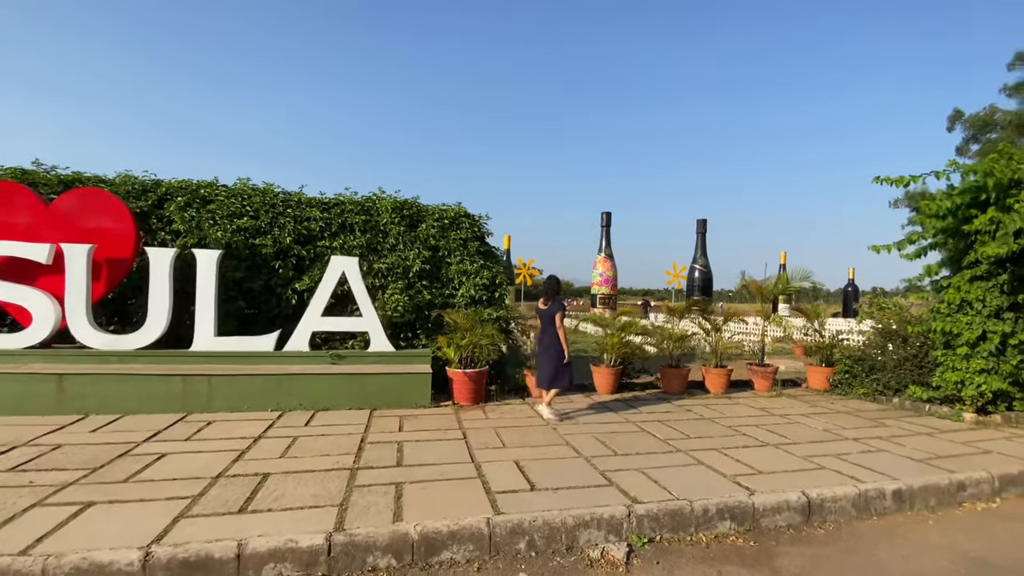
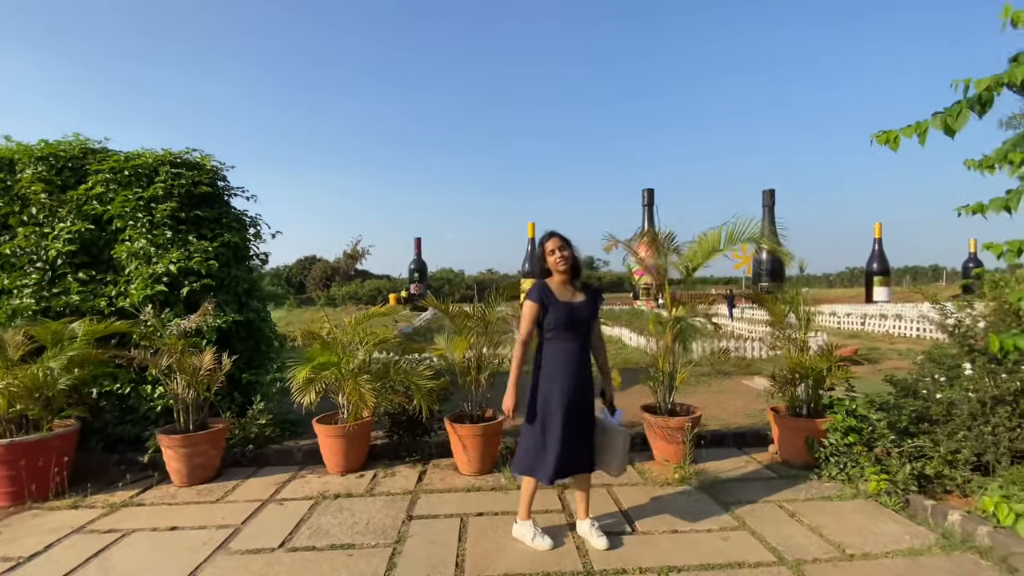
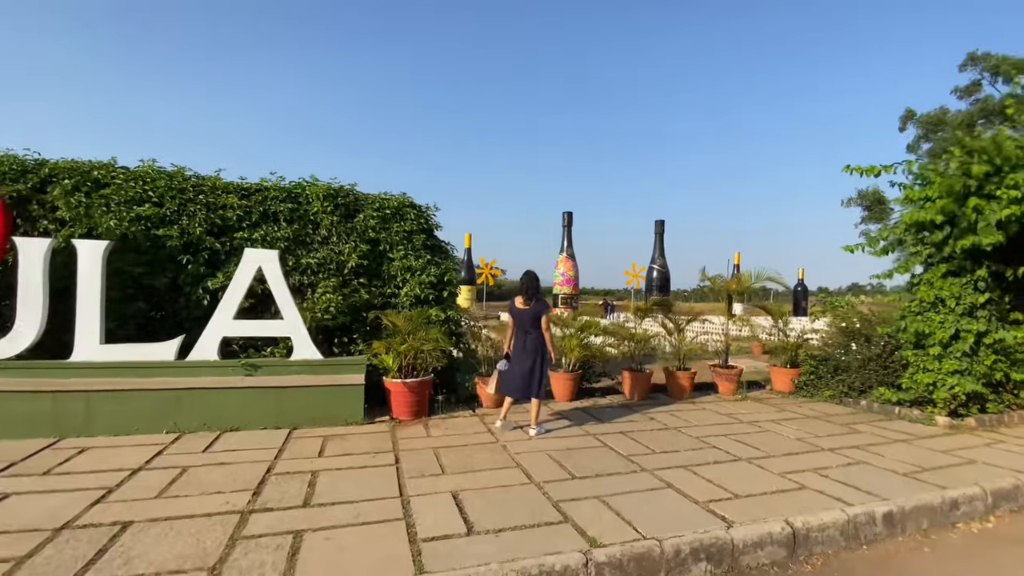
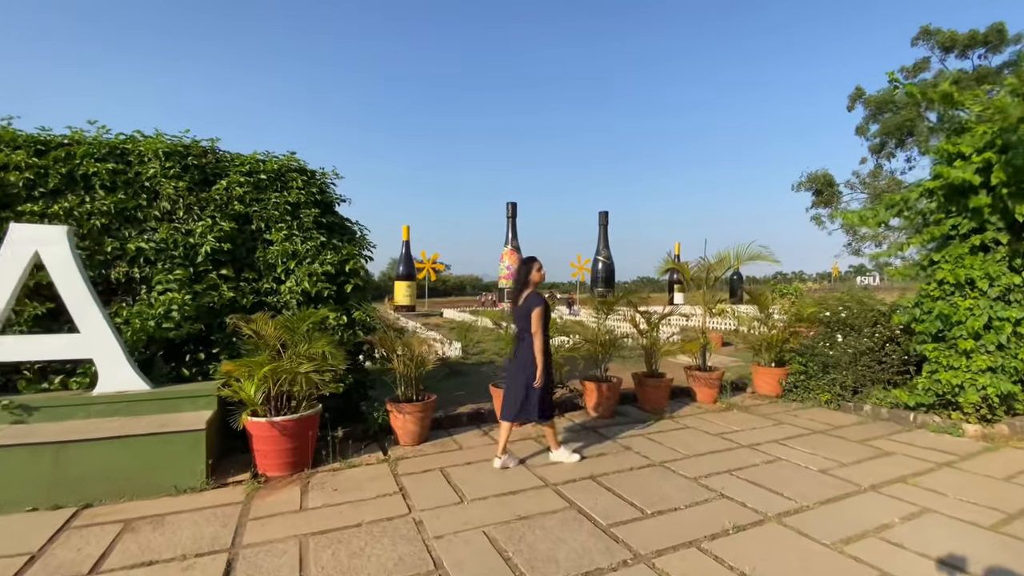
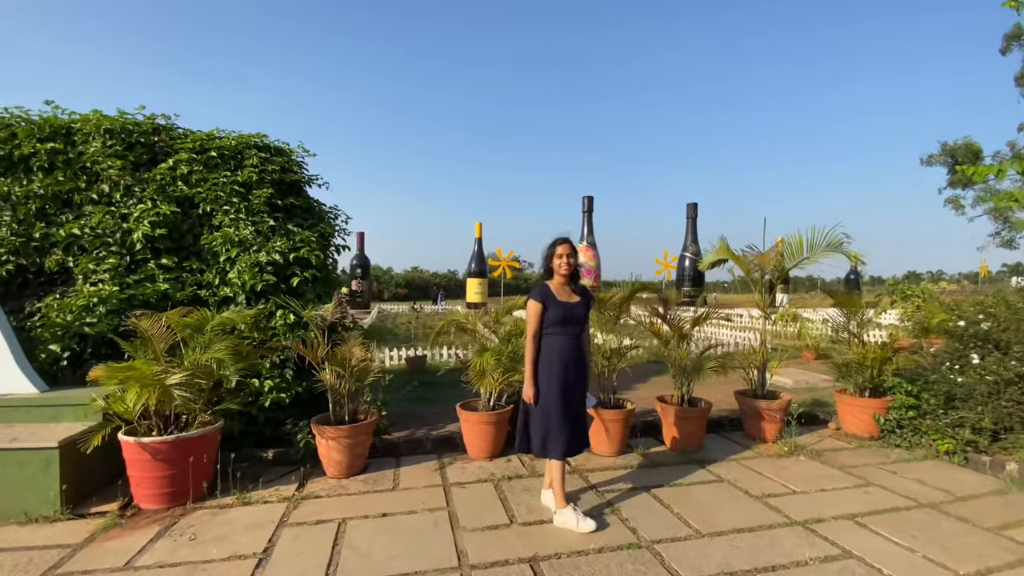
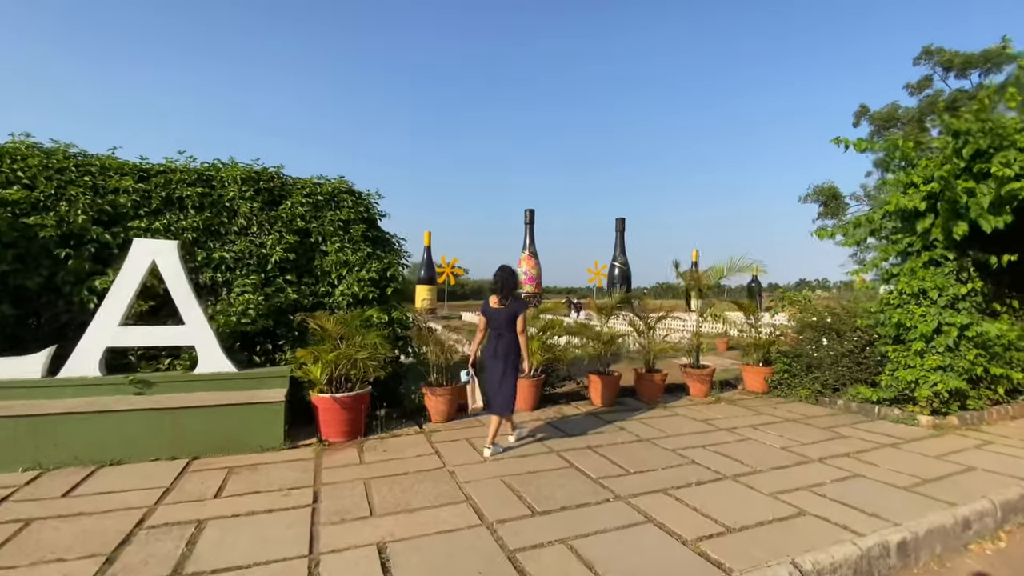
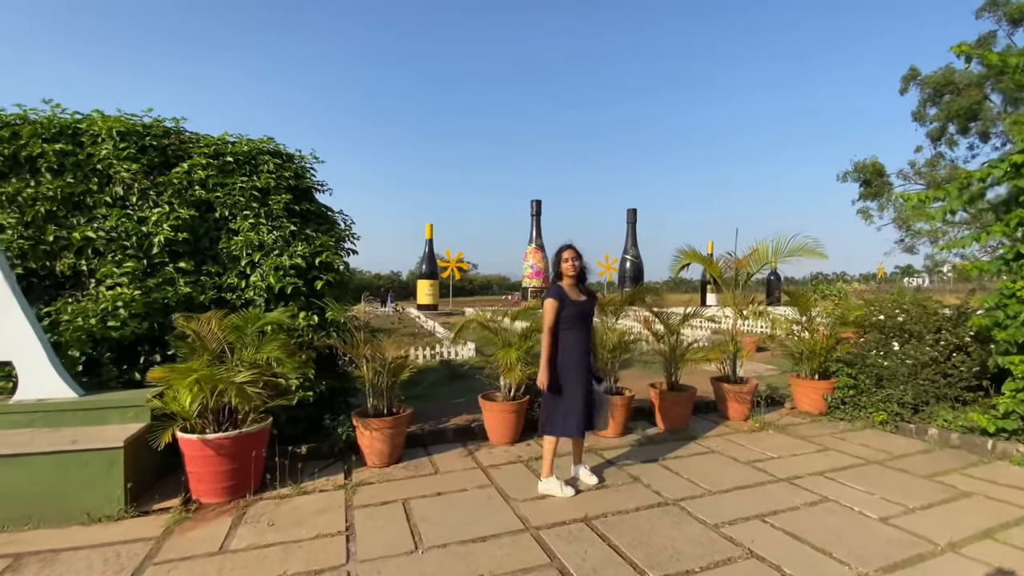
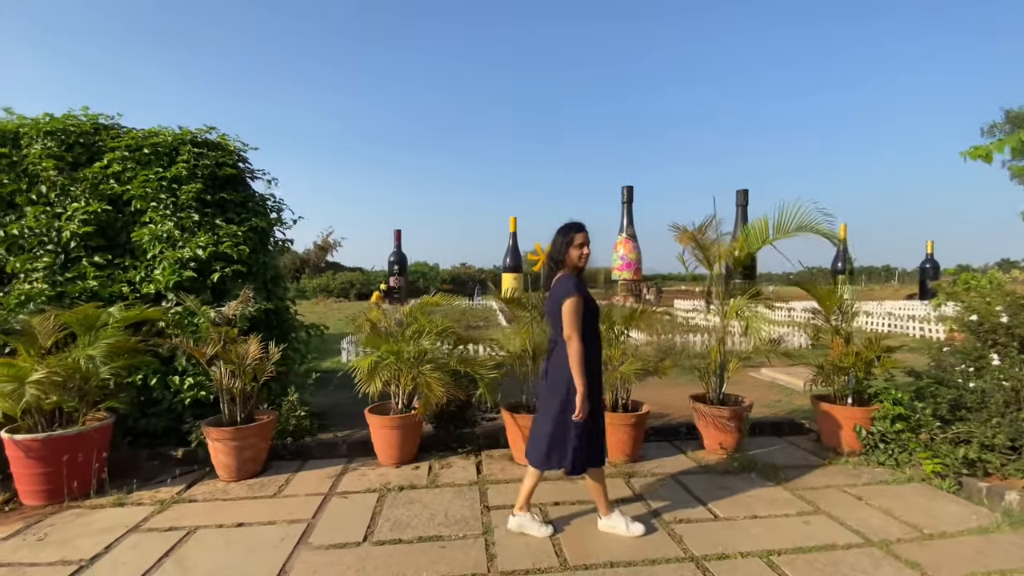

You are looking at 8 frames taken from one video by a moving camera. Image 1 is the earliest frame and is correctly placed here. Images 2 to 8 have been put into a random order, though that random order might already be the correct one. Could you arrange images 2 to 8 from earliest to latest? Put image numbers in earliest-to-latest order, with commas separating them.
3, 6, 4, 7, 5, 8, 2
